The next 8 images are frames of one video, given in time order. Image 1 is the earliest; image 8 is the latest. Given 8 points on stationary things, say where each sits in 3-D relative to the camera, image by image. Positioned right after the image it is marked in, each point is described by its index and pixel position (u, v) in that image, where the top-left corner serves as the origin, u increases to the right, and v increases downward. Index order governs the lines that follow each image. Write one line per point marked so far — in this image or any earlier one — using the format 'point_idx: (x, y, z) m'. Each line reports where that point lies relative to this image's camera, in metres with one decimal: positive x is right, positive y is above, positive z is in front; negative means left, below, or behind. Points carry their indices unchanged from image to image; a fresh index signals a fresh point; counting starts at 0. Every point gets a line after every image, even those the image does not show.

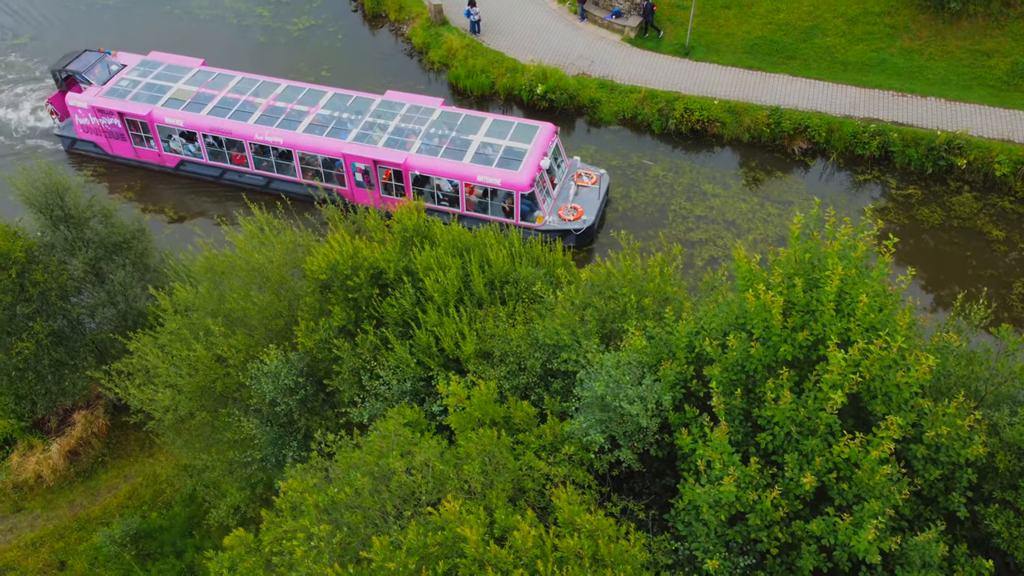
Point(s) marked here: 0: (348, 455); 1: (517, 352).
0: (-2.2, -2.5, +12.0) m
1: (0.0, -1.1, +14.0) m
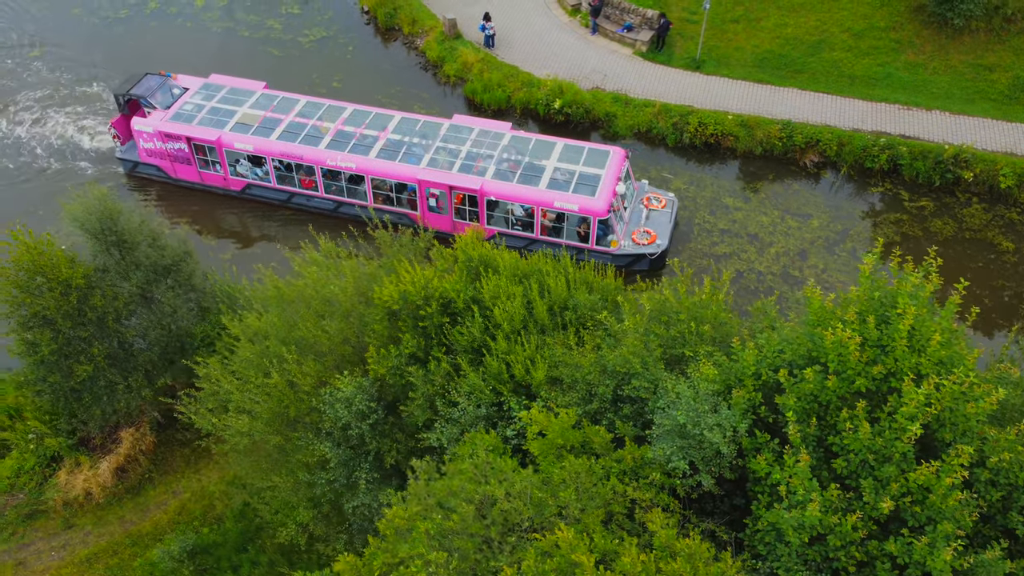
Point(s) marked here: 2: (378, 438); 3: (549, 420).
0: (-0.9, -3.1, +12.8) m
1: (+1.3, -1.6, +14.8) m
2: (-2.8, -3.0, +16.2) m
3: (+0.6, -2.2, +13.5) m
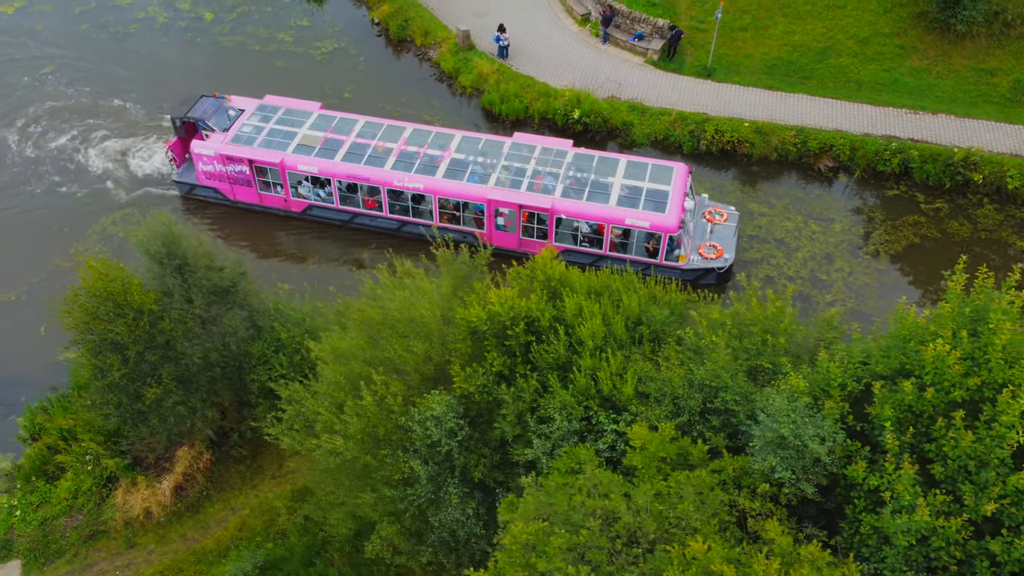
0: (+1.0, -3.5, +13.4) m
1: (+3.0, -1.9, +15.5) m
2: (-1.0, -3.4, +16.8) m
3: (+2.4, -2.6, +14.2) m
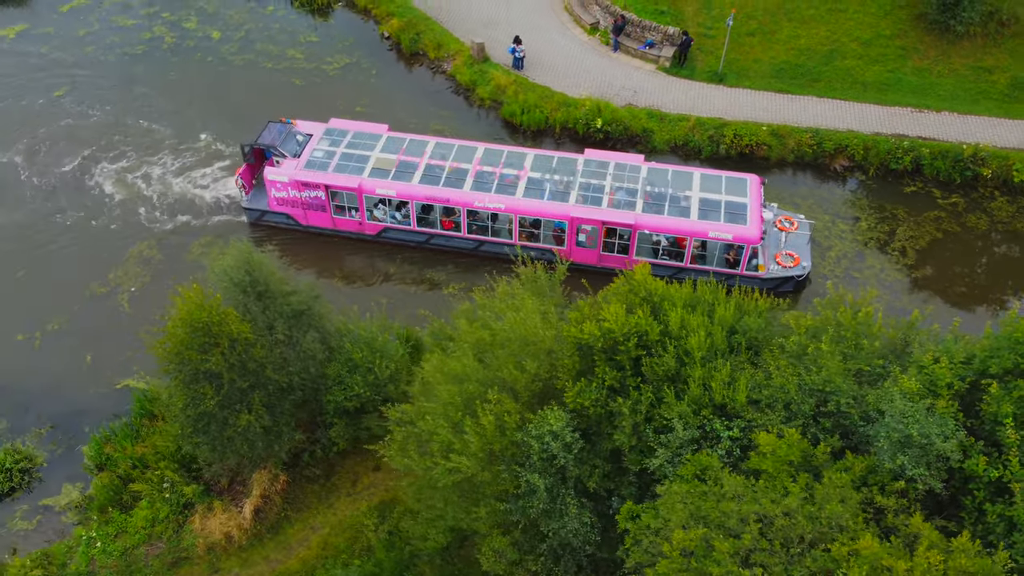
0: (+3.6, -3.8, +14.3) m
1: (+5.5, -2.2, +16.5) m
2: (+1.4, -3.8, +17.6) m
3: (+4.9, -2.9, +15.1) m
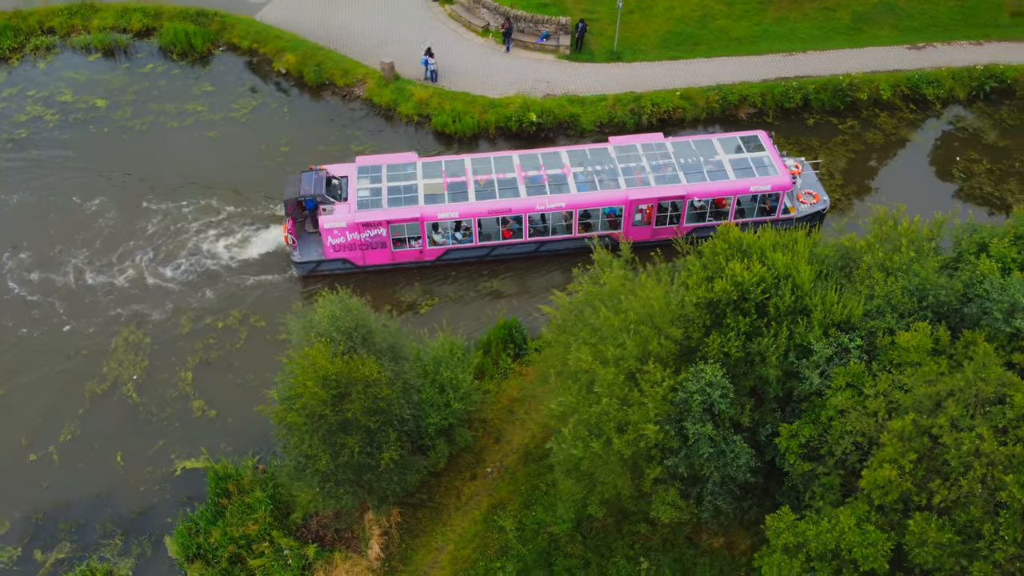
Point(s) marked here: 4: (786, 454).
0: (+8.2, -2.3, +17.3) m
1: (+9.1, -0.3, +19.8) m
2: (+5.4, -2.9, +20.0) m
3: (+9.0, -1.1, +18.4) m
4: (+6.3, -3.9, +19.4) m
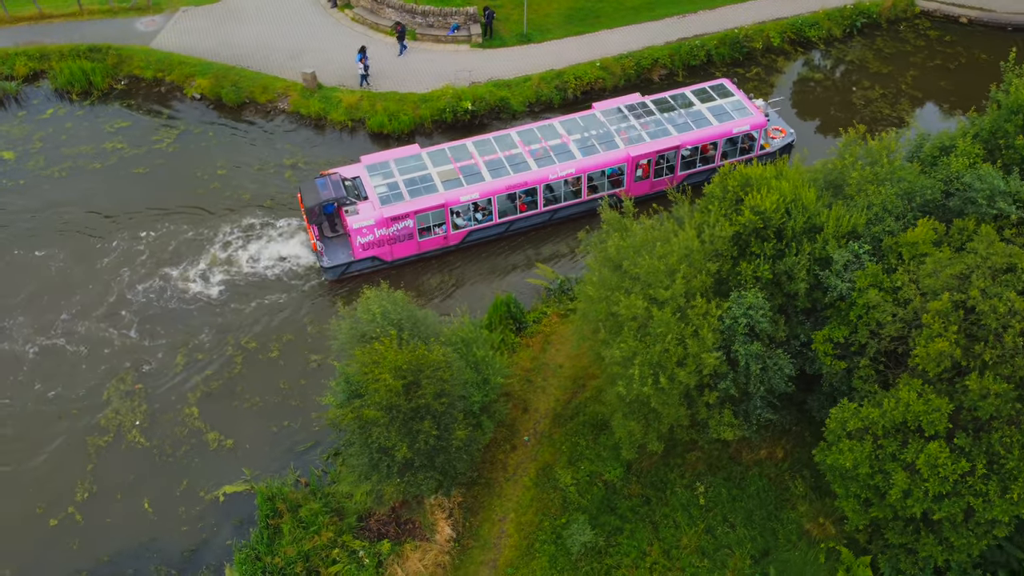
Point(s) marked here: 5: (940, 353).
0: (+10.1, +0.1, +19.9) m
1: (+10.2, +2.2, +22.5) m
2: (+7.0, -1.0, +22.2) m
3: (+10.5, +1.4, +21.1) m
4: (+8.2, -1.8, +21.7) m
5: (+9.9, -1.5, +18.9) m
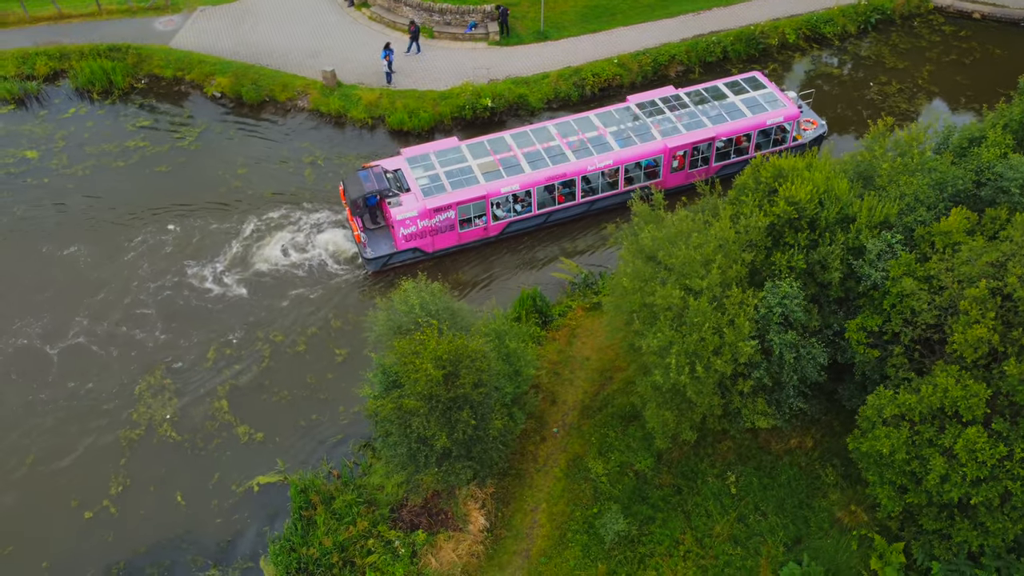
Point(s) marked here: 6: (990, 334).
0: (+11.0, +0.4, +20.1) m
1: (+11.2, +2.5, +22.7) m
2: (+8.0, -0.7, +22.4) m
3: (+11.5, +1.7, +21.3) m
4: (+9.2, -1.5, +21.9) m
5: (+10.9, -1.2, +19.1) m
6: (+11.2, -1.1, +19.2) m
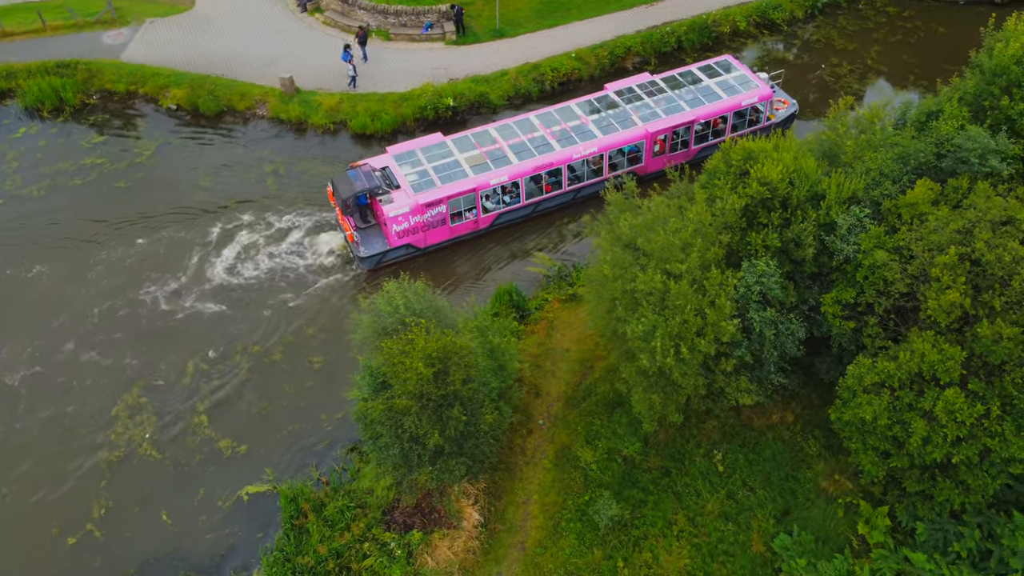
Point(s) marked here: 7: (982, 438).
0: (+10.7, +1.2, +20.8) m
1: (+10.6, +3.3, +23.4) m
2: (+7.6, -0.1, +23.0) m
3: (+11.0, +2.6, +22.1) m
4: (+8.8, -0.8, +22.5) m
5: (+10.6, -0.4, +19.8) m
6: (+10.9, -0.2, +19.9) m
7: (+11.3, -3.6, +19.6) m
